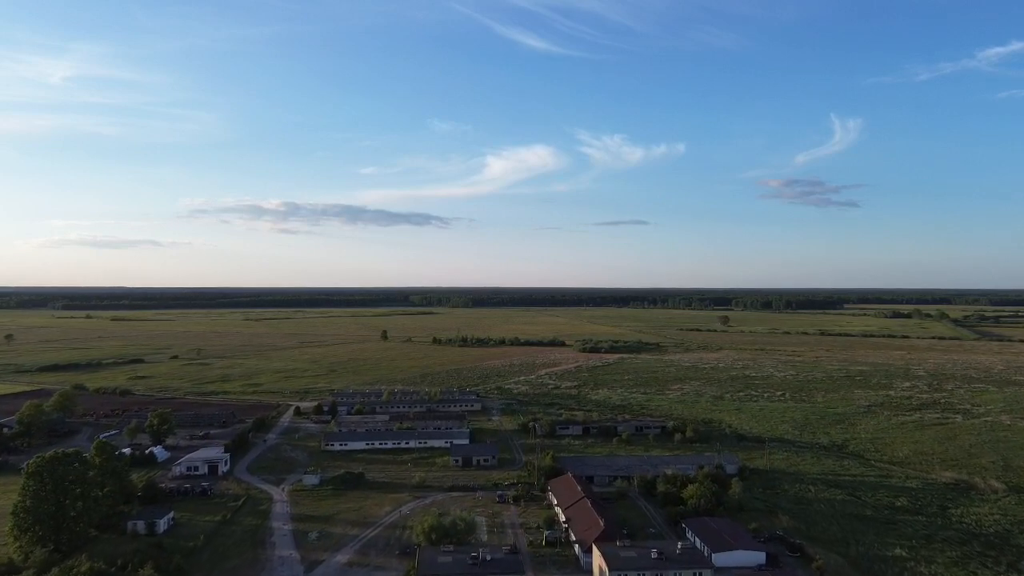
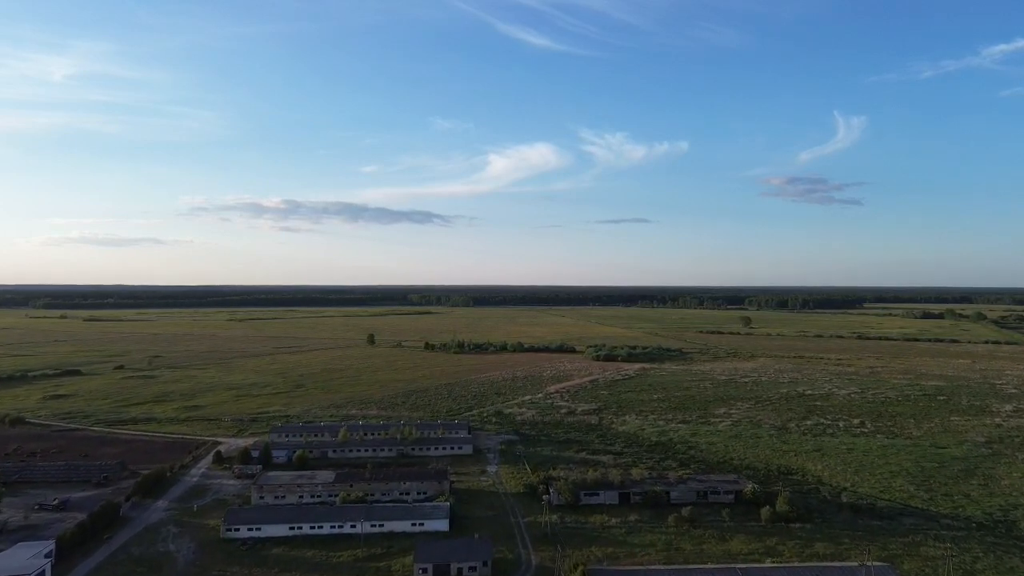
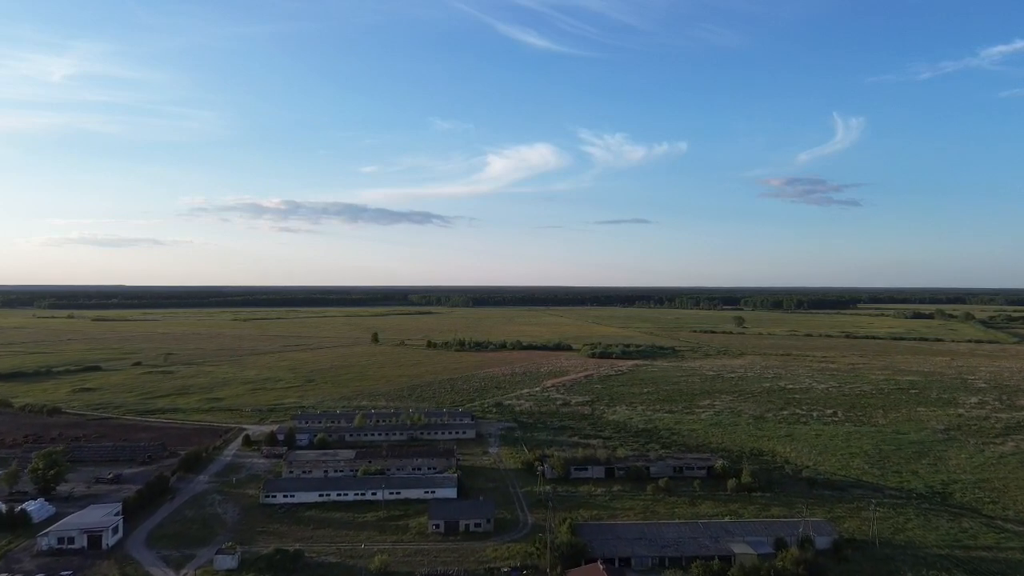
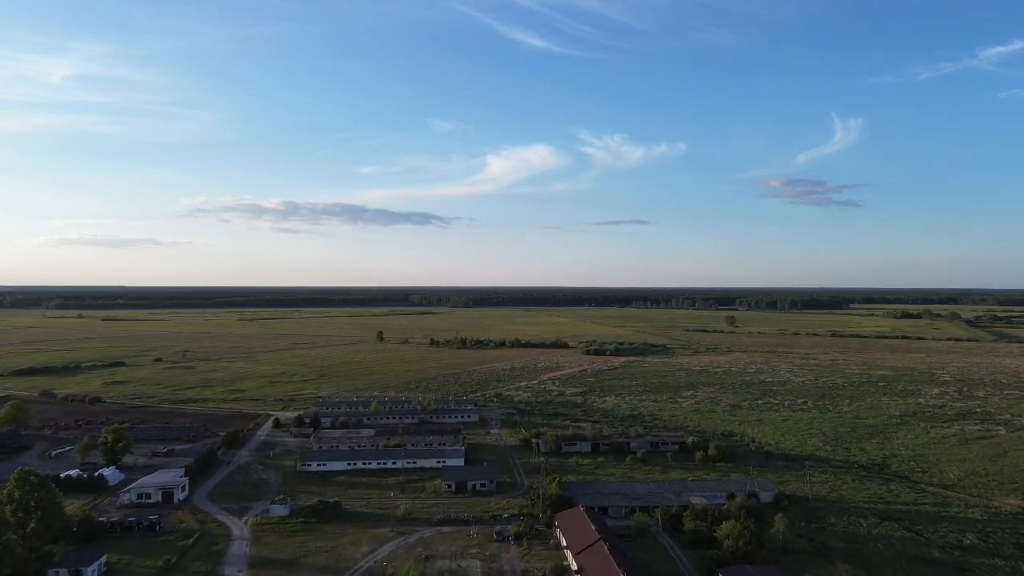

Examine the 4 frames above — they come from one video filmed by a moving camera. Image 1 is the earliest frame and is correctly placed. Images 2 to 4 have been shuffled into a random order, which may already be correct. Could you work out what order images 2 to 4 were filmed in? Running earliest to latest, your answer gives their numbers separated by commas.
4, 3, 2
